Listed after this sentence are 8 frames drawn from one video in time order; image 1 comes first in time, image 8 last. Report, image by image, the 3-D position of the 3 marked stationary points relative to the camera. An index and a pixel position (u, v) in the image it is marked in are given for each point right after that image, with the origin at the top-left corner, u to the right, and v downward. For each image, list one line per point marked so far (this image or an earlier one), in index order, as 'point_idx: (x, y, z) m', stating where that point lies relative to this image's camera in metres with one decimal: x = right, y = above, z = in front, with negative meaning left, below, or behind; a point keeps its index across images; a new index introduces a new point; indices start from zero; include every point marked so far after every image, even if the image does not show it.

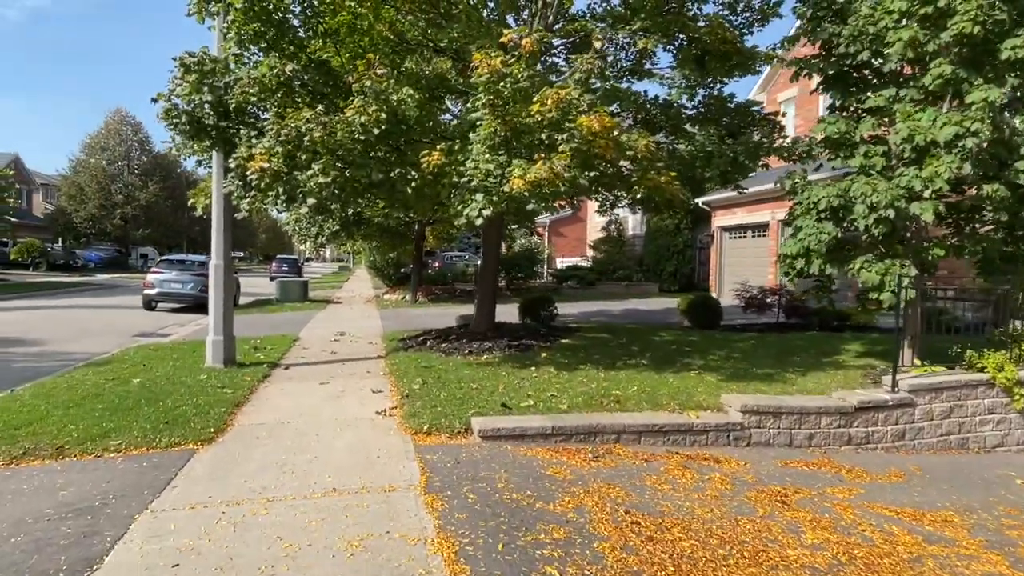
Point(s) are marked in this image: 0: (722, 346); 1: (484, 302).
0: (+3.9, -1.1, +11.6) m
1: (-0.5, -0.3, +11.8) m
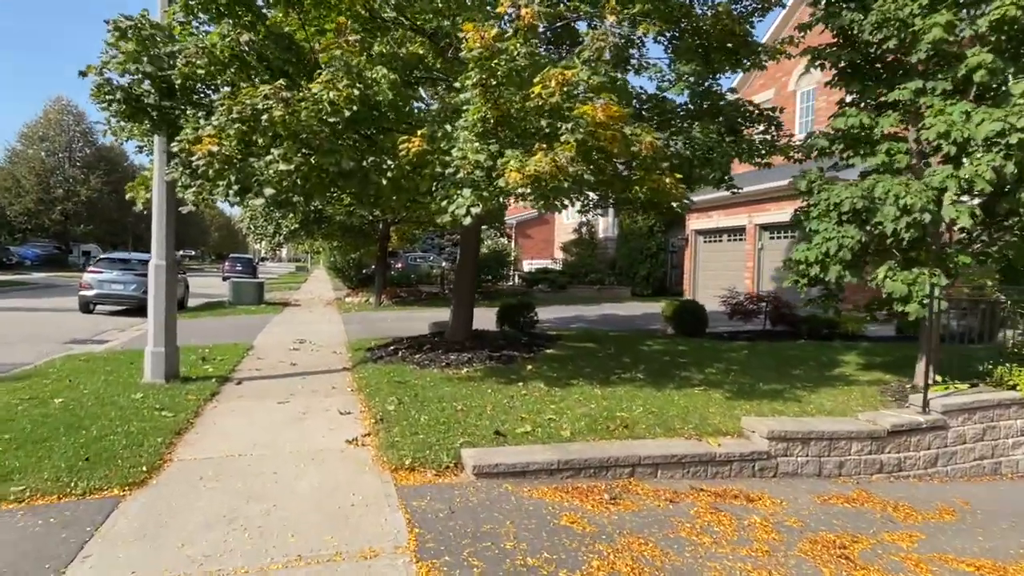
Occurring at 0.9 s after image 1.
0: (+3.6, -1.2, +10.9) m
1: (-0.9, -0.4, +10.8) m
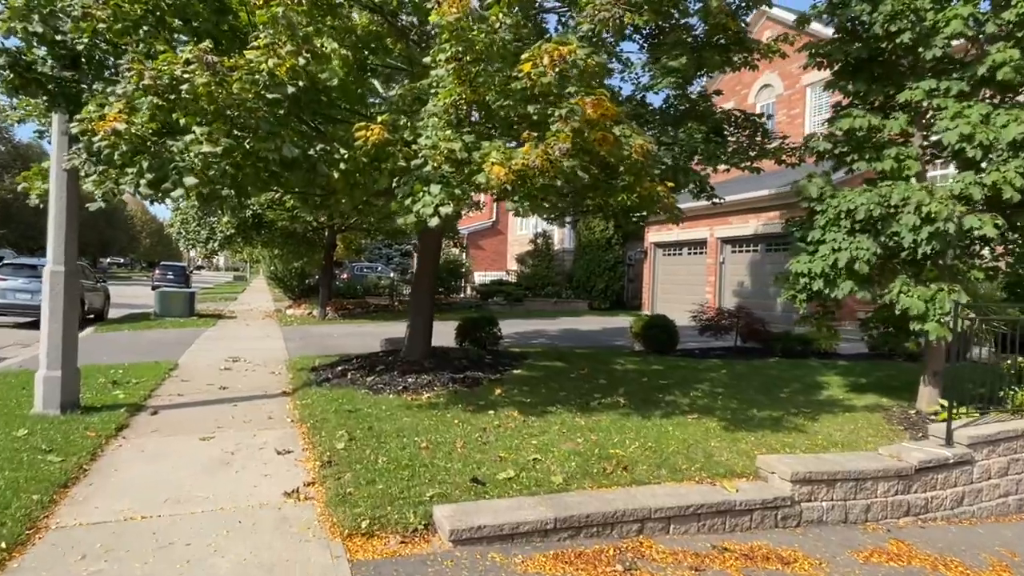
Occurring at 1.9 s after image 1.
0: (+3.0, -1.4, +10.1) m
1: (-1.4, -0.6, +9.7) m
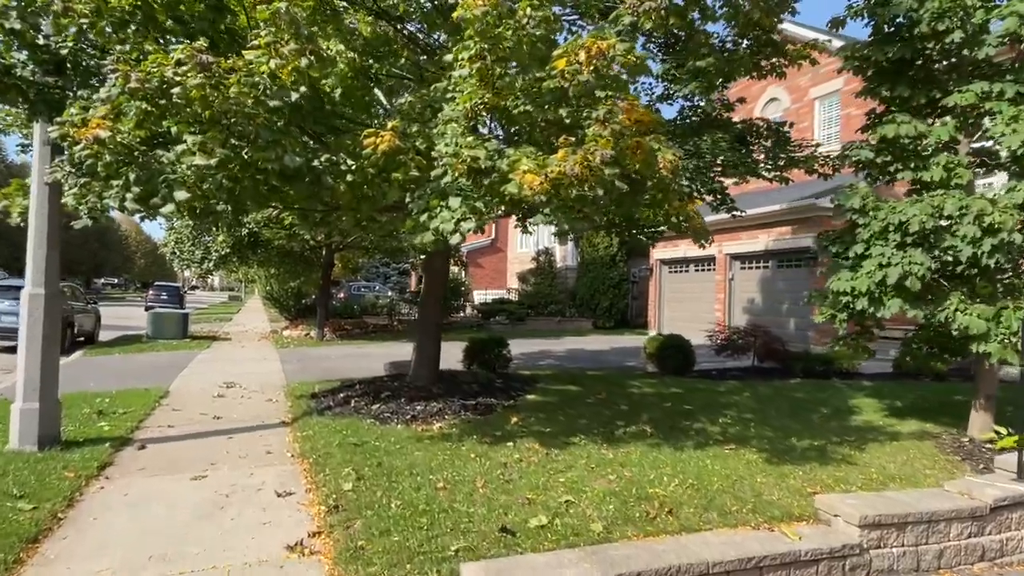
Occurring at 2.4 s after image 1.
0: (+3.2, -1.7, +9.5) m
1: (-1.2, -0.9, +9.1) m
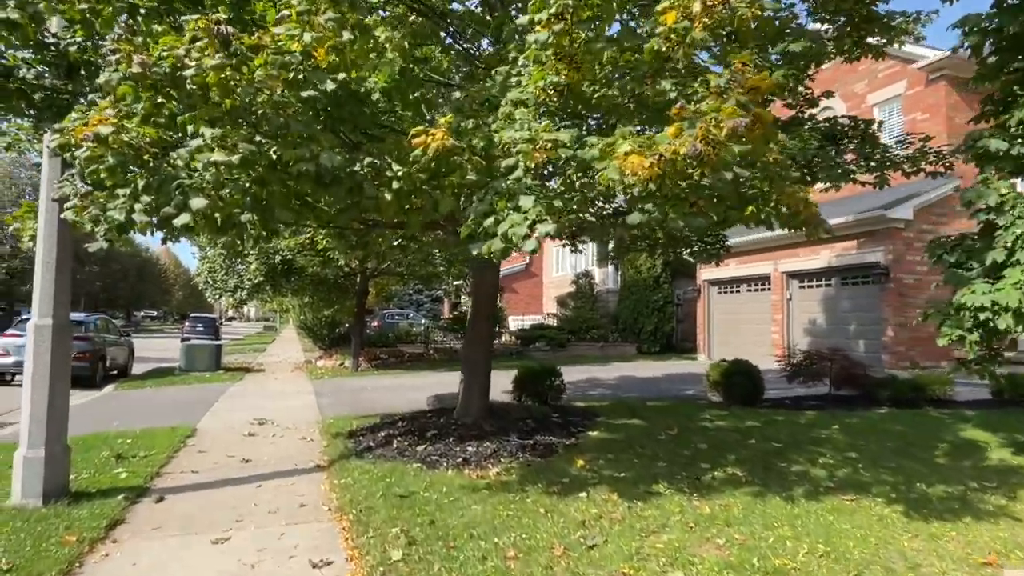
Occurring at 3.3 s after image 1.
0: (+4.0, -2.0, +8.3) m
1: (-0.5, -1.2, +8.2) m
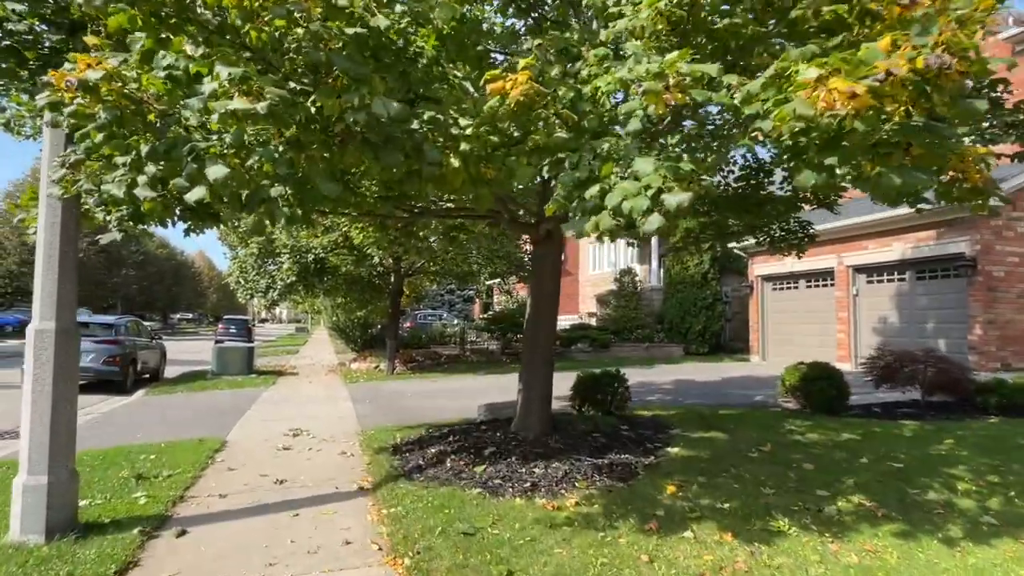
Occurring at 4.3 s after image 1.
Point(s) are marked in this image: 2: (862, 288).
0: (+4.7, -1.9, +7.1) m
1: (+0.3, -1.1, +7.2) m
2: (+9.3, 0.0, +16.7) m
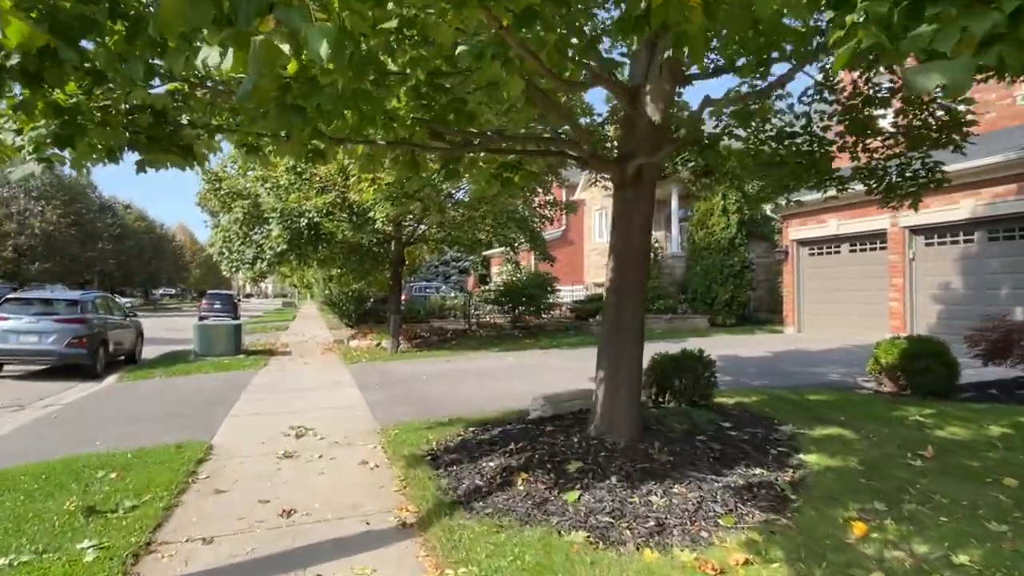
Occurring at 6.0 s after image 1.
0: (+5.4, -1.5, +5.5) m
1: (+1.0, -0.8, +5.4) m
2: (+9.8, +0.9, +15.1) m
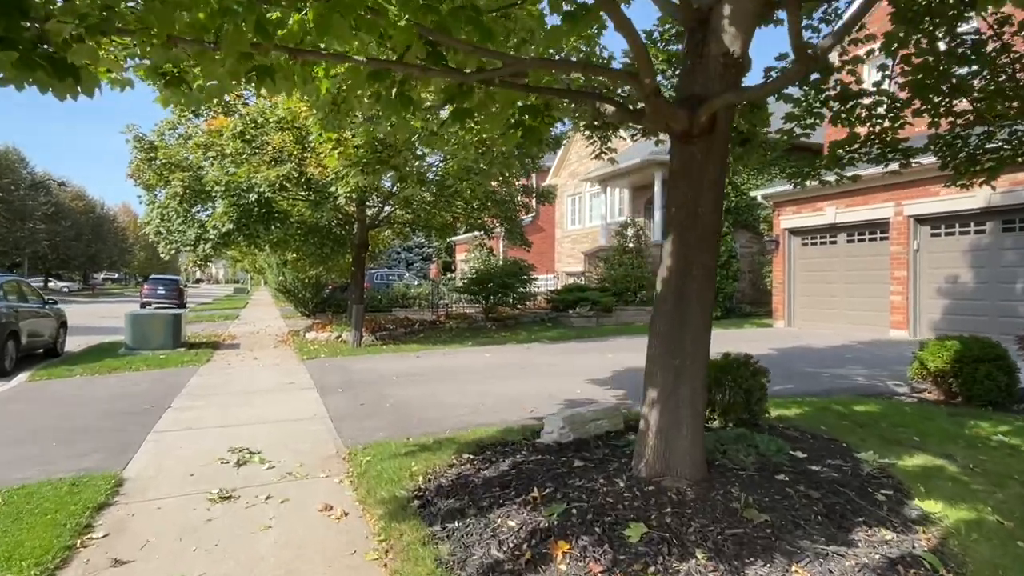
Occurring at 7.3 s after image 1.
0: (+5.6, -1.4, +4.3) m
1: (+1.1, -0.7, +3.9) m
2: (+9.3, +1.0, +14.2) m
